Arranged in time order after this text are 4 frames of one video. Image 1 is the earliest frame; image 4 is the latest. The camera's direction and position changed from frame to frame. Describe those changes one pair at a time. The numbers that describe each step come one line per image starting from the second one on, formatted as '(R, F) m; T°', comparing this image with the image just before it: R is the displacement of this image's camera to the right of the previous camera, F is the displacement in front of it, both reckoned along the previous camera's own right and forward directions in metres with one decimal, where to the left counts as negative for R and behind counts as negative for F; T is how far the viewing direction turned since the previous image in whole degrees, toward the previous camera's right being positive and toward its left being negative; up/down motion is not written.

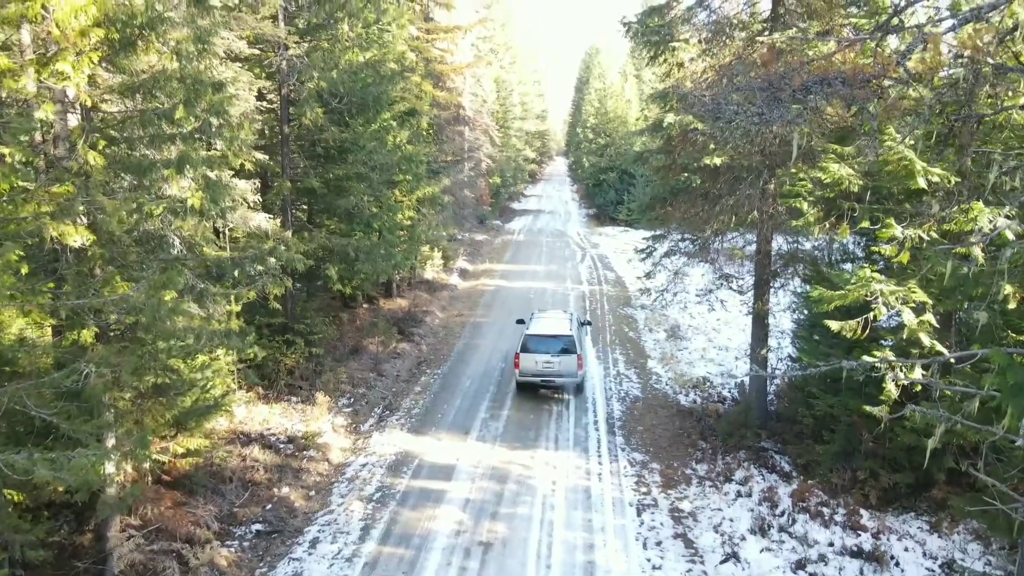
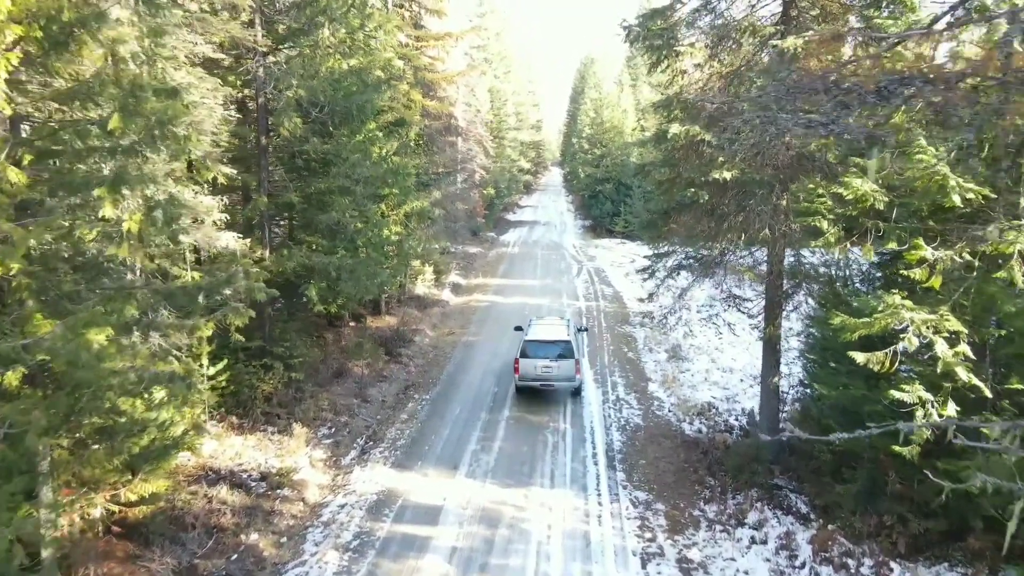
(+0.1, +0.8) m; 0°
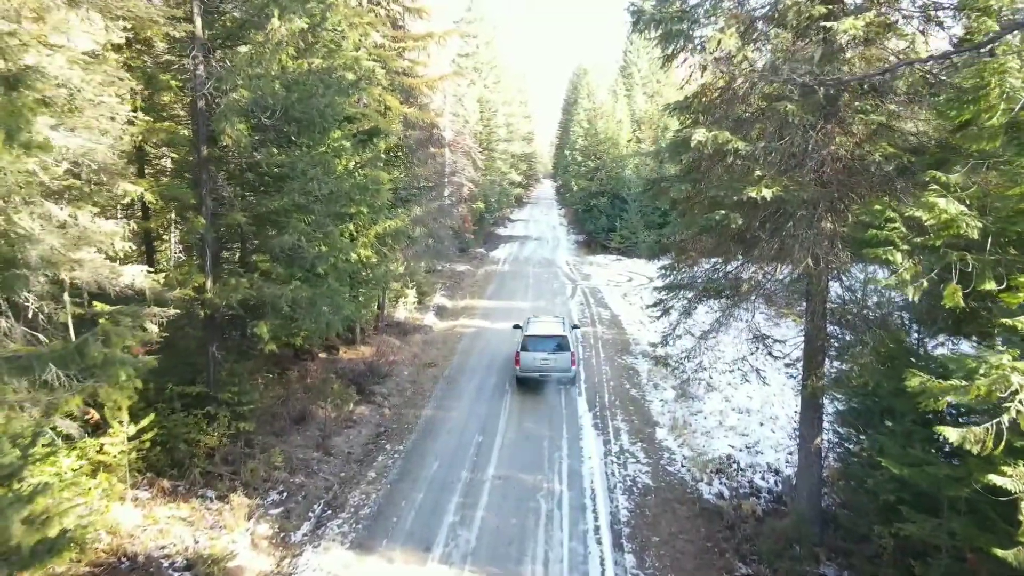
(+0.1, +1.9) m; +1°
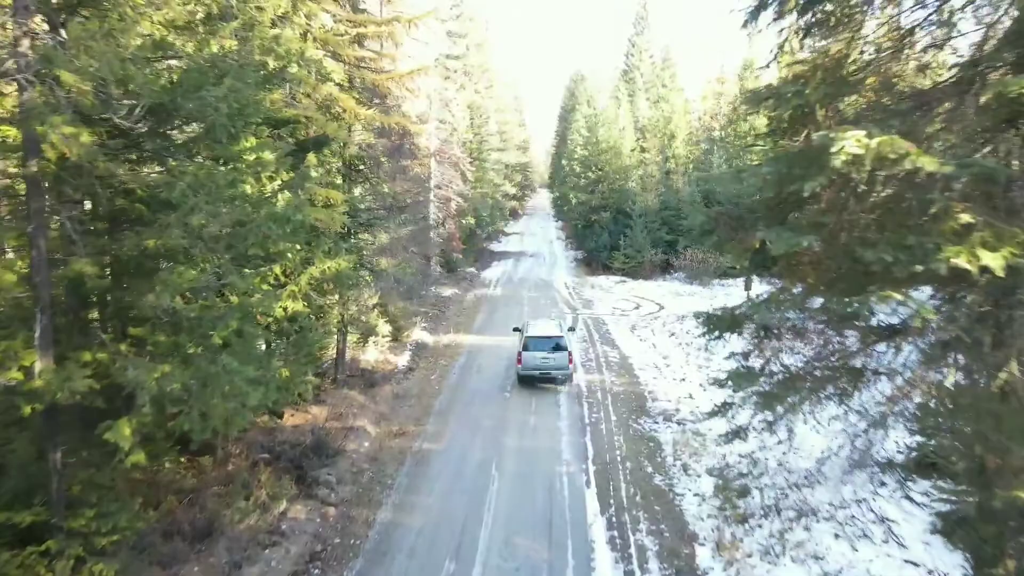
(+0.2, +3.6) m; 0°
